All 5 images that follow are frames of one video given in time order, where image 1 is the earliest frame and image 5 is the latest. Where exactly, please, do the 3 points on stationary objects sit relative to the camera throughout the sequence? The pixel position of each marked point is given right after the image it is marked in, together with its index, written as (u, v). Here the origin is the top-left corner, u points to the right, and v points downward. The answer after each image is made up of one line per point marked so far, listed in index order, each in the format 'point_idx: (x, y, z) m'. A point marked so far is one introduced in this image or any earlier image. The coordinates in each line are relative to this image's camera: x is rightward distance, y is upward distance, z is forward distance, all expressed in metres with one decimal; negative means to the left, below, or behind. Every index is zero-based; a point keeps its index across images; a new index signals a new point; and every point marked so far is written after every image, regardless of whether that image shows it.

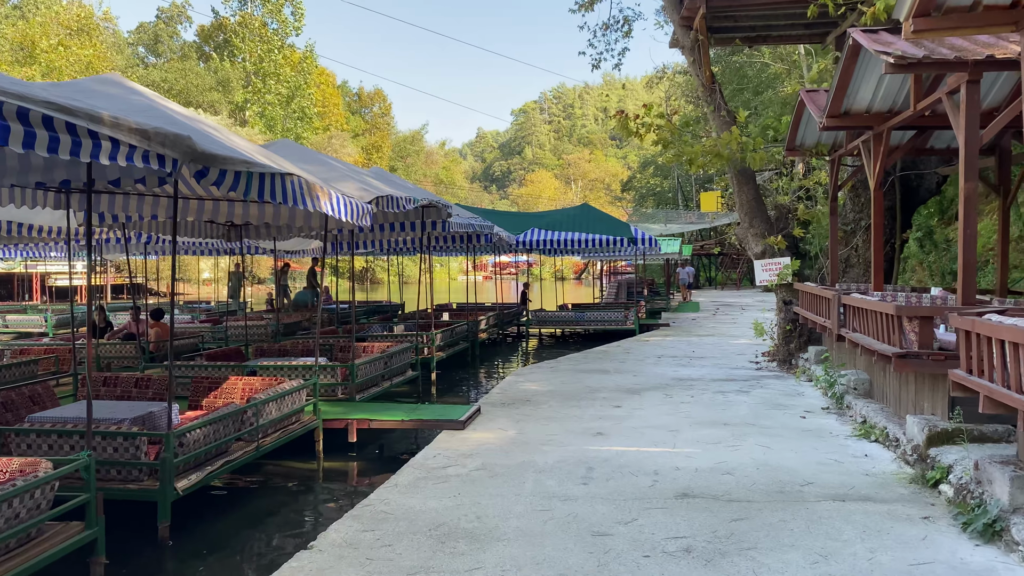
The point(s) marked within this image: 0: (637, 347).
0: (+1.9, -0.9, +12.2) m
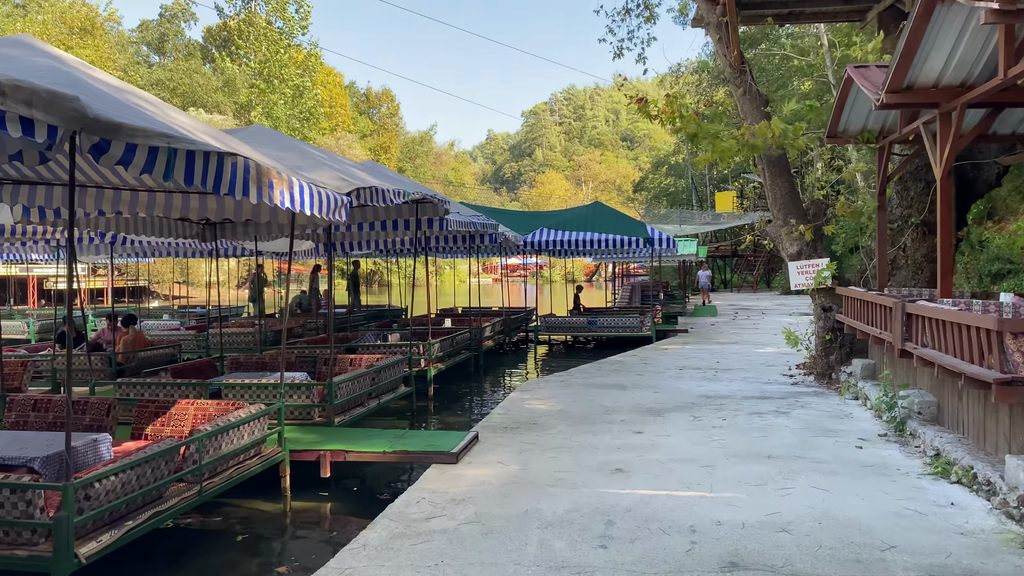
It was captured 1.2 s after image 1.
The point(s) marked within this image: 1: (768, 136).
0: (+2.0, -0.9, +11.2) m
1: (+2.5, +1.5, +8.1) m
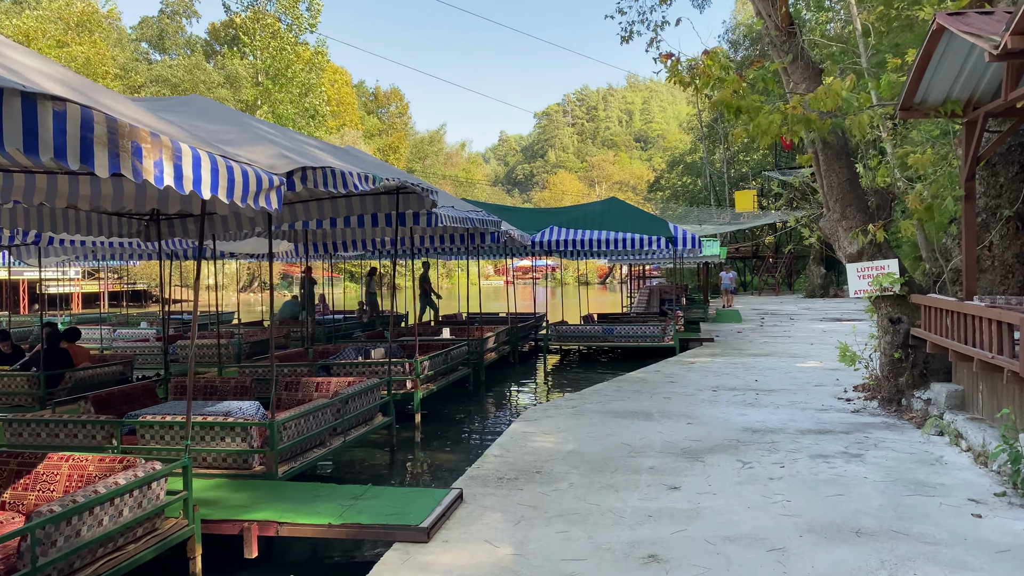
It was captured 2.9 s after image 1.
0: (+2.0, -1.0, +9.7) m
1: (+2.5, +1.4, +6.6) m
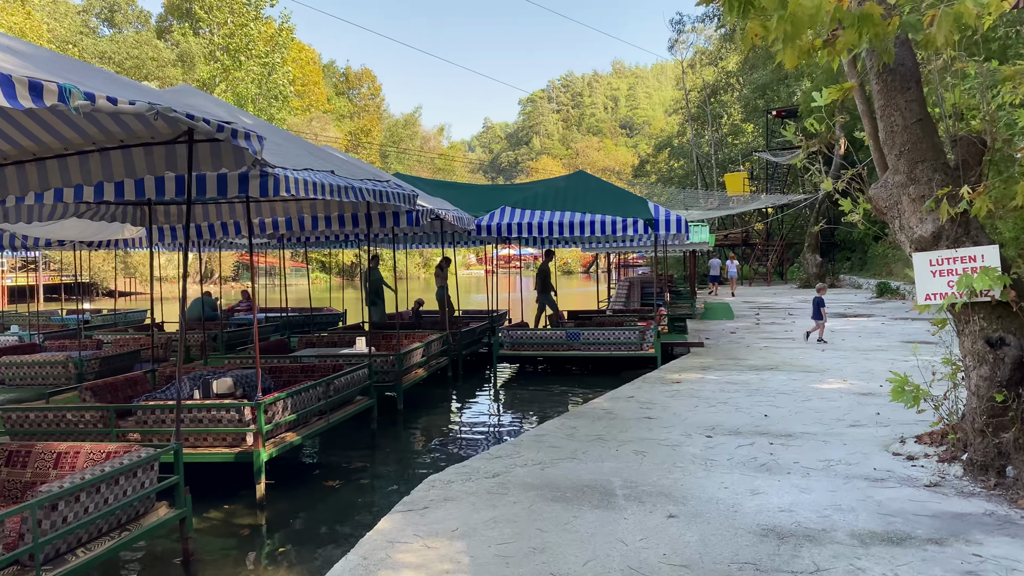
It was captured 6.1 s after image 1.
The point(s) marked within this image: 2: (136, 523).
0: (+1.3, -1.0, +7.2) m
1: (+1.9, +1.4, +4.0) m
2: (-1.8, -1.1, +3.9) m
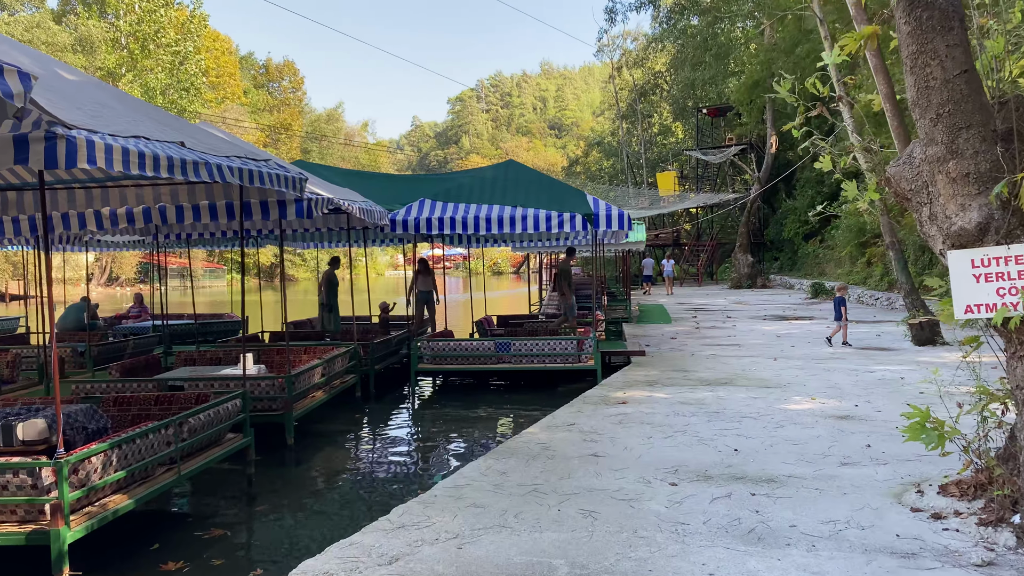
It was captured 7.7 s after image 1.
0: (+0.7, -1.0, +5.9) m
1: (+1.5, +1.4, +2.8) m
2: (-2.1, -1.2, +2.4) m
